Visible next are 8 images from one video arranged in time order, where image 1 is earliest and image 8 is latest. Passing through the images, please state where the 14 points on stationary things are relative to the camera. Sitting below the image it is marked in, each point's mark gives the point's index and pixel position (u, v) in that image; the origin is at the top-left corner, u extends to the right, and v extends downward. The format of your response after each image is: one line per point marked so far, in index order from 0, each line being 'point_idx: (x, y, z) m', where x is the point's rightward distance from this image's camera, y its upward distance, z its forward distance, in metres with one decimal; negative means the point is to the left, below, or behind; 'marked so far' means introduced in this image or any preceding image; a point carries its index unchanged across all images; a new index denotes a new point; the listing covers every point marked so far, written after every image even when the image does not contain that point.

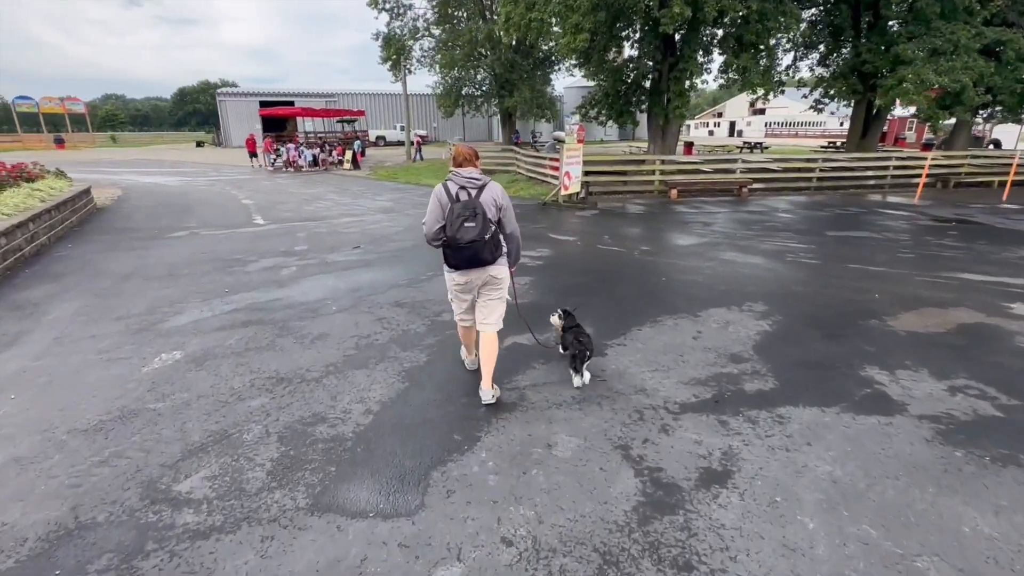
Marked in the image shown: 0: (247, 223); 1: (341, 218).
0: (-5.8, +1.4, +10.9) m
1: (-4.0, +1.6, +11.7) m
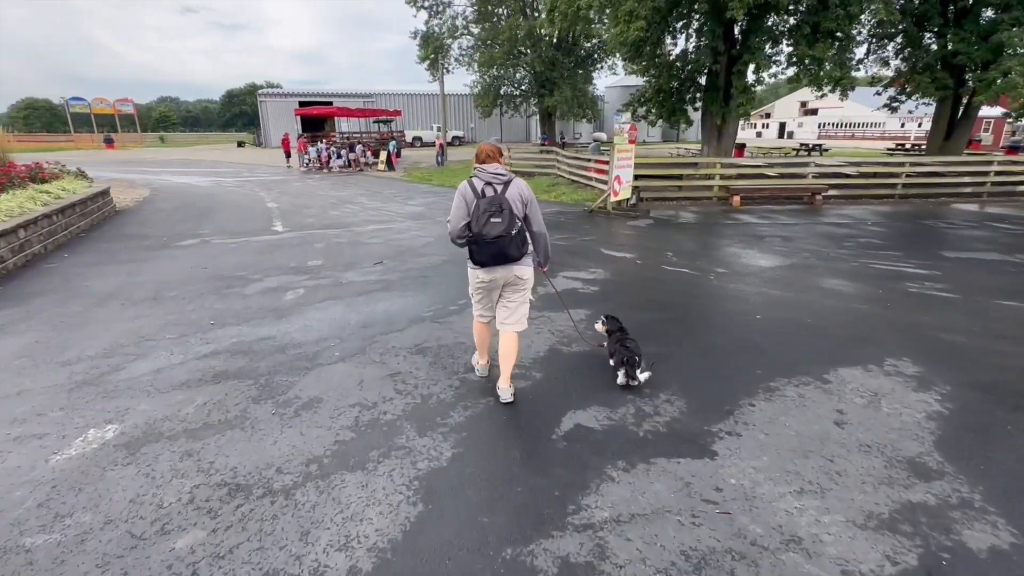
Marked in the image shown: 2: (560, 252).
0: (-4.9, +1.1, +10.0) m
1: (-3.1, +1.3, +10.6) m
2: (+0.8, +0.6, +8.2) m
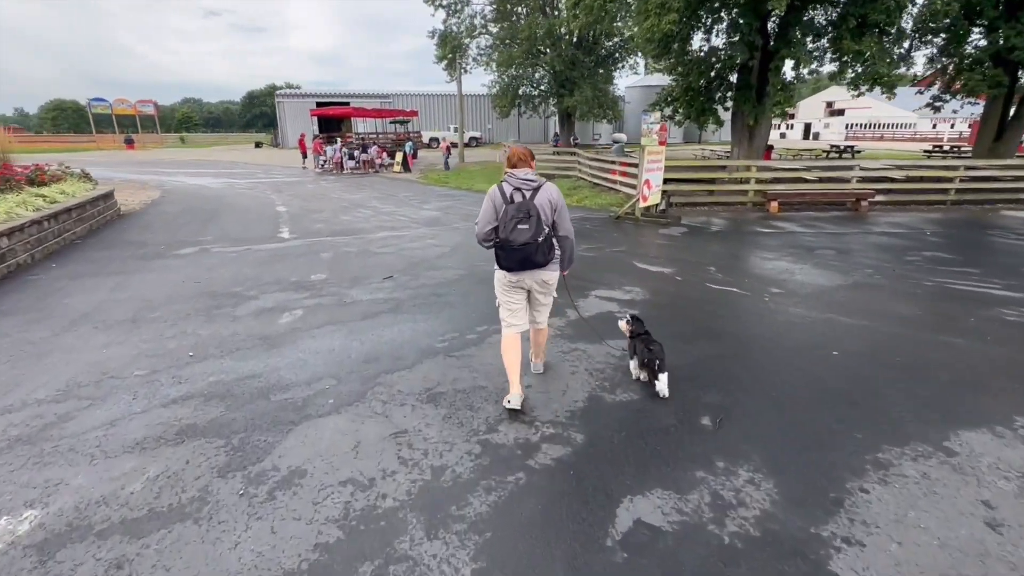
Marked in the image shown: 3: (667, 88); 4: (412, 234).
0: (-4.5, +0.9, +9.3) m
1: (-2.6, +1.1, +9.9) m
2: (+1.1, +0.3, +7.4) m
3: (+5.9, +7.5, +18.8) m
4: (-2.0, +1.0, +9.8) m
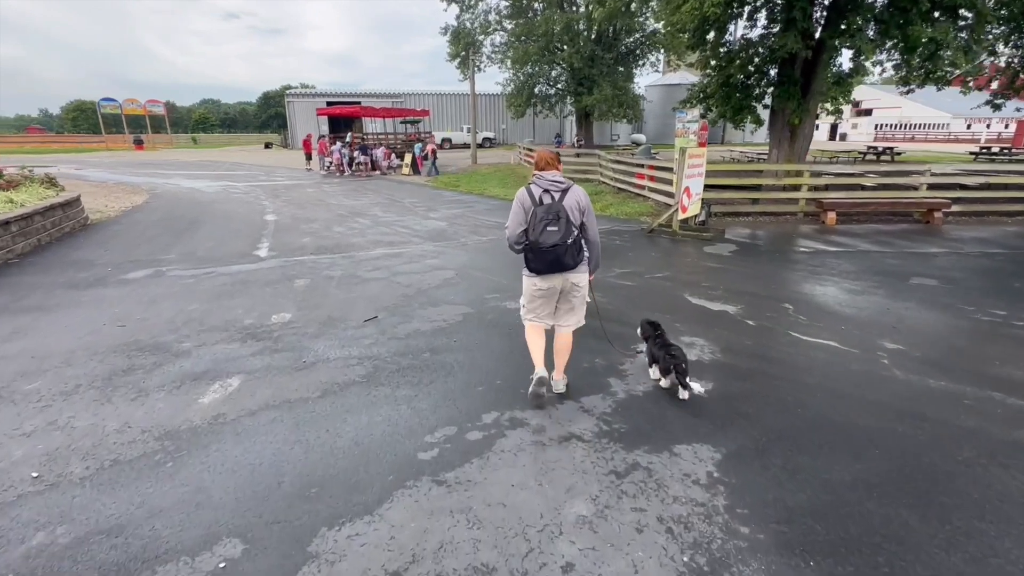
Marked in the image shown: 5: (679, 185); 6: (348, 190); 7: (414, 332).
0: (-4.2, +0.5, +7.9) m
1: (-2.4, +0.6, +8.5) m
2: (+1.4, -0.1, +5.9) m
3: (+6.4, +7.0, +17.2) m
4: (-1.7, +0.6, +8.4) m
5: (+3.2, +2.0, +9.8) m
6: (-5.8, +3.5, +17.9) m
7: (-0.9, -0.4, +4.7) m
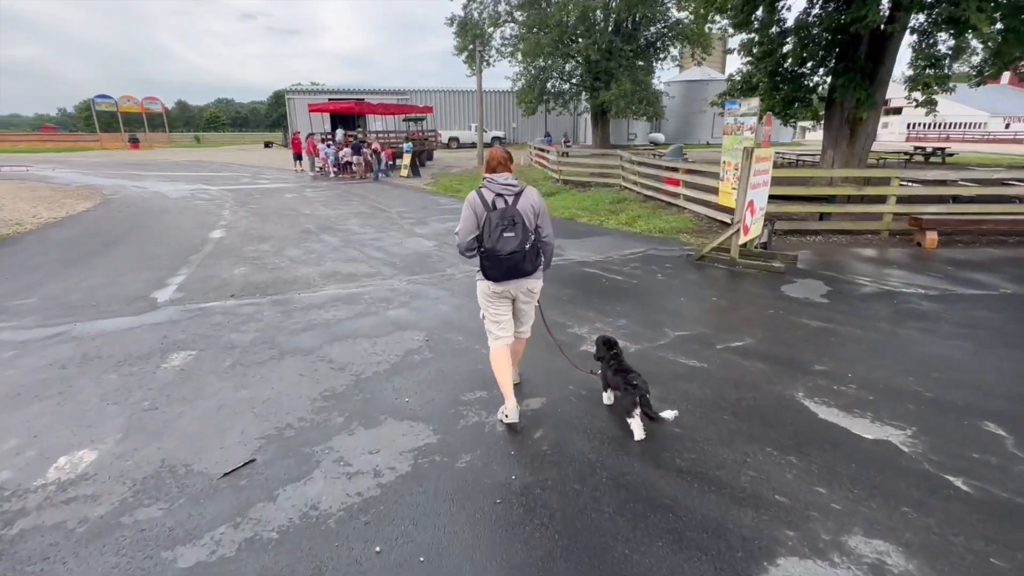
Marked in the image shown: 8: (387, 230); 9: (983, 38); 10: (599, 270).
0: (-4.2, -0.1, +5.6) m
1: (-2.3, 0.0, +6.1) m
2: (+1.3, -0.8, +3.5) m
3: (+6.7, +6.3, +14.6) m
4: (-1.7, -0.1, +6.0) m
5: (+3.3, +1.3, +7.3) m
6: (-5.6, +2.8, +15.6) m
7: (-1.0, -1.1, +2.4) m
8: (-2.5, +1.2, +10.1) m
9: (+9.2, +4.9, +9.8) m
10: (+1.2, +0.2, +7.1) m
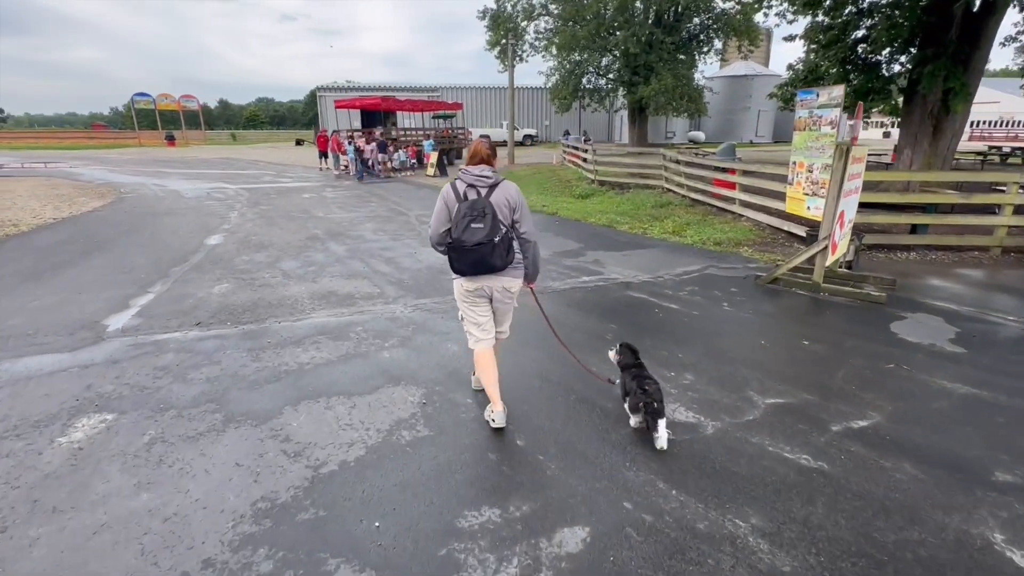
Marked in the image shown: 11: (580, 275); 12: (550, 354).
0: (-3.9, -0.3, +4.6) m
1: (-2.0, -0.3, +5.0) m
2: (+1.4, -1.2, +2.1) m
3: (+7.6, +5.9, +13.0) m
4: (-1.4, -0.3, +4.9) m
5: (+3.7, +0.9, +5.9) m
6: (-4.7, +2.7, +14.7) m
7: (-0.9, -1.4, +1.2) m
8: (-2.0, +0.9, +9.0) m
9: (+9.7, +4.4, +8.0) m
10: (+1.6, -0.1, +5.8) m
11: (+0.9, +0.2, +6.6) m
12: (+0.3, -0.6, +4.2) m
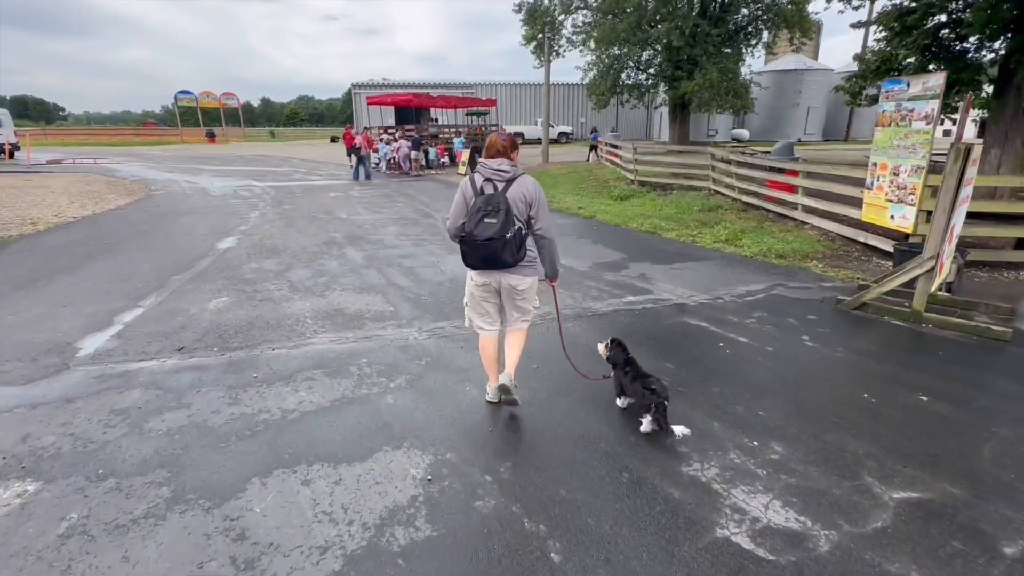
0: (-3.7, -0.5, +4.0) m
1: (-1.8, -0.5, +4.3) m
2: (+1.5, -1.4, +1.2) m
3: (+8.4, +5.5, +11.6) m
4: (-1.1, -0.5, +4.1) m
5: (+4.0, +0.6, +4.8) m
6: (-3.7, +2.6, +14.1) m
7: (-0.9, -1.6, +0.4) m
8: (-1.4, +0.7, +8.3) m
9: (+10.3, +4.0, +6.5) m
10: (+1.9, -0.3, +4.8) m
11: (+1.3, -0.1, +5.7) m
12: (+0.5, -0.8, +3.4) m
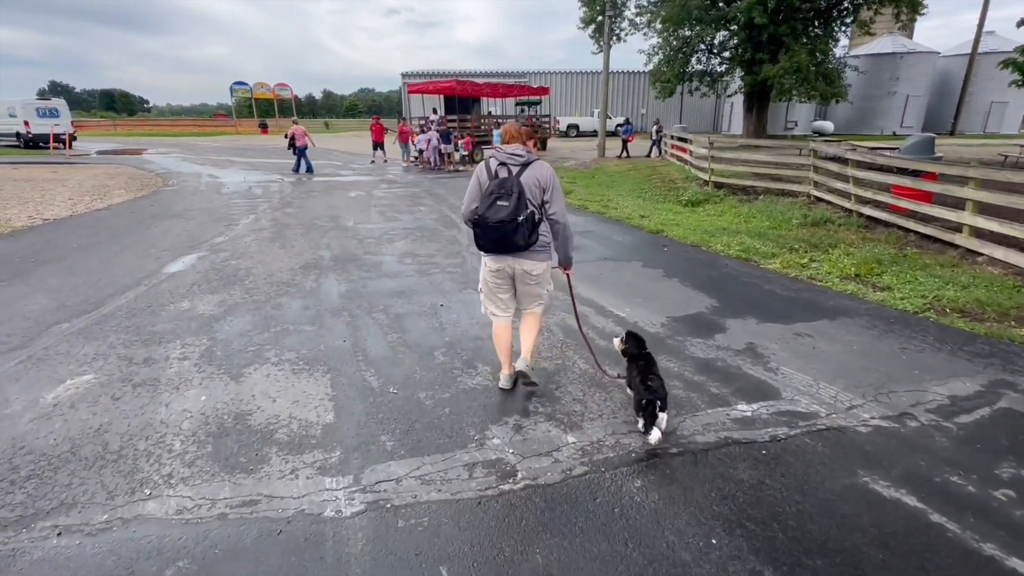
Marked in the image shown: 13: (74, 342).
0: (-3.7, -1.0, +2.2) m
1: (-1.7, -1.0, +2.3) m
2: (+1.2, -2.1, -1.1) m
3: (+9.4, +4.7, +8.4) m
4: (-1.1, -1.1, +2.0) m
5: (+4.1, -0.1, +2.2) m
6: (-2.6, +2.2, +12.2) m
7: (-1.3, -2.2, -1.7) m
8: (-0.9, +0.2, +6.2) m
9: (+10.6, +3.1, +3.2) m
10: (+2.0, -1.0, +2.4) m
11: (+1.4, -0.7, +3.4) m
12: (+0.5, -1.4, +1.1) m
13: (-3.4, -0.4, +4.0) m
